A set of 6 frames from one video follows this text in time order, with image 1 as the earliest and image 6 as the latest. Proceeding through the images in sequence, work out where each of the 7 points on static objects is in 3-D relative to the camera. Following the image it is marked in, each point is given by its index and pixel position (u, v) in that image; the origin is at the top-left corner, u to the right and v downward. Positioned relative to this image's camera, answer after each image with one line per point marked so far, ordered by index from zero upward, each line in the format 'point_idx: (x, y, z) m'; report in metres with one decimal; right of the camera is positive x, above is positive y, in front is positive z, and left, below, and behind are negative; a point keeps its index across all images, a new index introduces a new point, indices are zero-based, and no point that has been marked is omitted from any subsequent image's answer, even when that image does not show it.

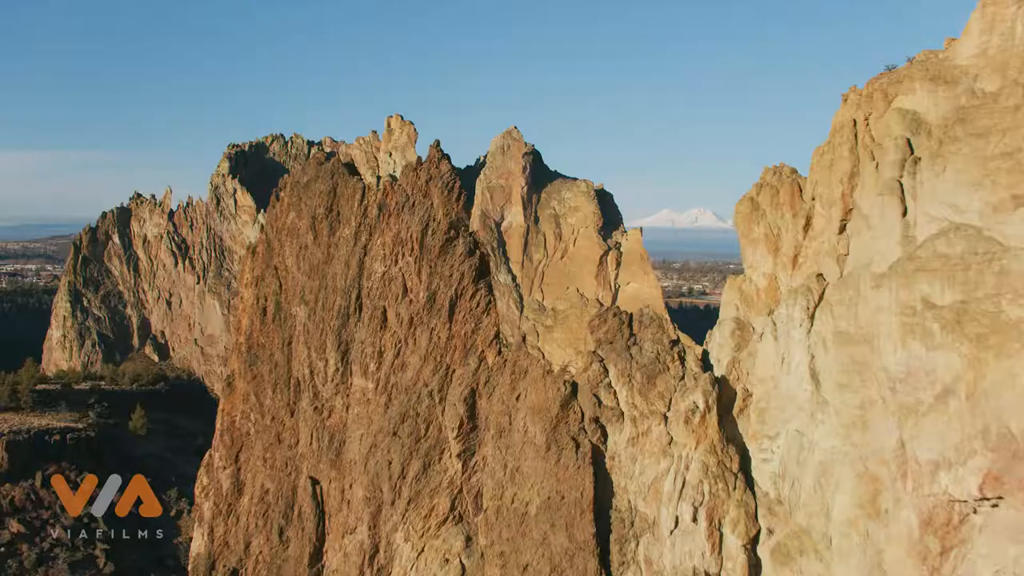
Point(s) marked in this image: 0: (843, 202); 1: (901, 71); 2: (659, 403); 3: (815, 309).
0: (+5.0, +1.3, +13.6) m
1: (+5.9, +3.3, +13.6) m
2: (+2.4, -1.8, +14.4) m
3: (+4.6, -0.3, +13.7) m
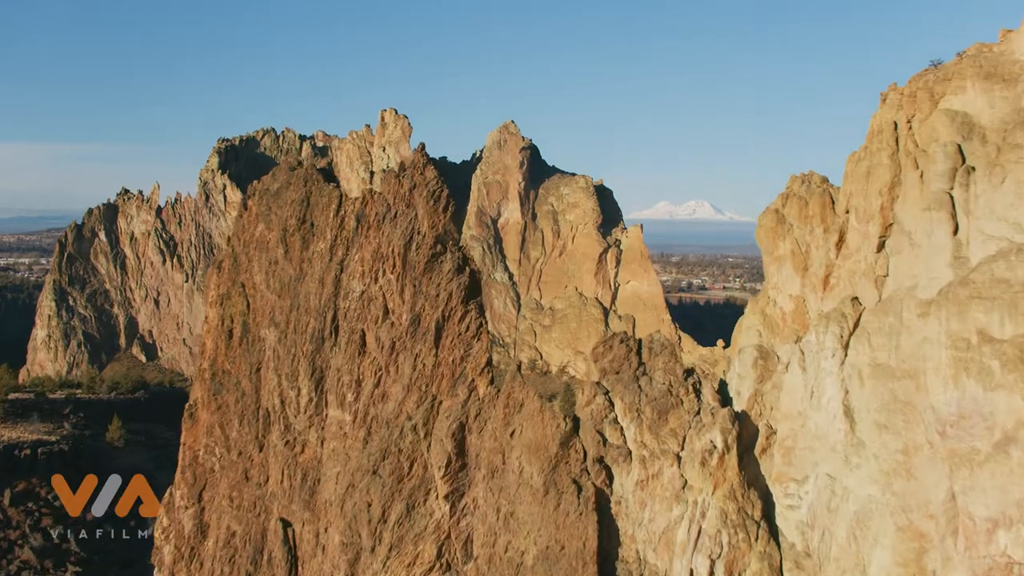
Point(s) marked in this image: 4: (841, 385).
0: (+4.9, +1.0, +11.9) m
1: (+5.8, +2.9, +12.0) m
2: (+2.3, -2.2, +12.8) m
3: (+4.5, -0.7, +12.0) m
4: (+4.4, -1.3, +12.1) m
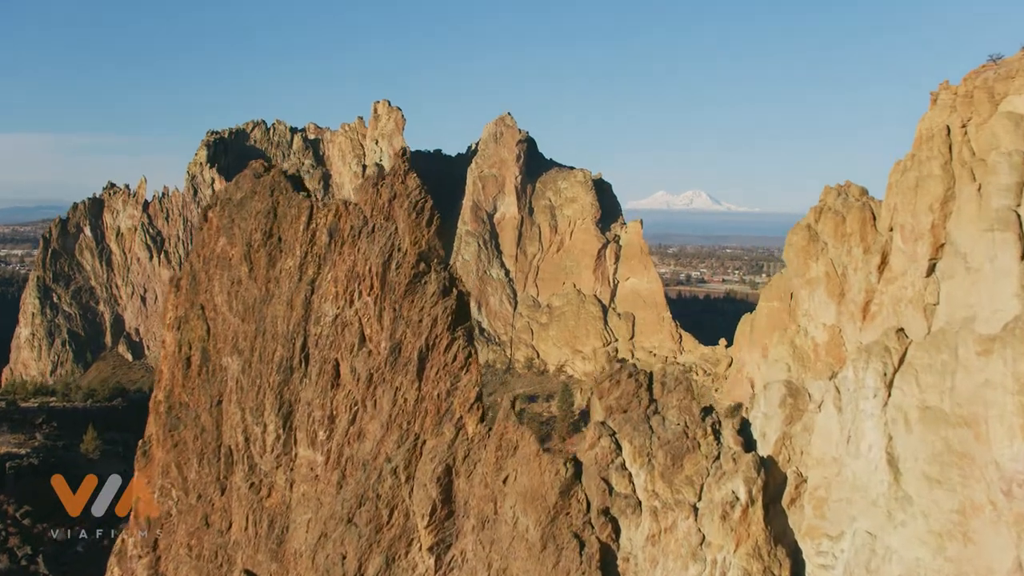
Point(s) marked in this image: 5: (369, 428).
0: (+4.8, +0.6, +10.3) m
1: (+5.8, +2.6, +10.3) m
2: (+2.2, -2.5, +11.2) m
3: (+4.4, -1.0, +10.4) m
4: (+4.3, -1.7, +10.4) m
5: (-2.0, -1.9, +12.3) m
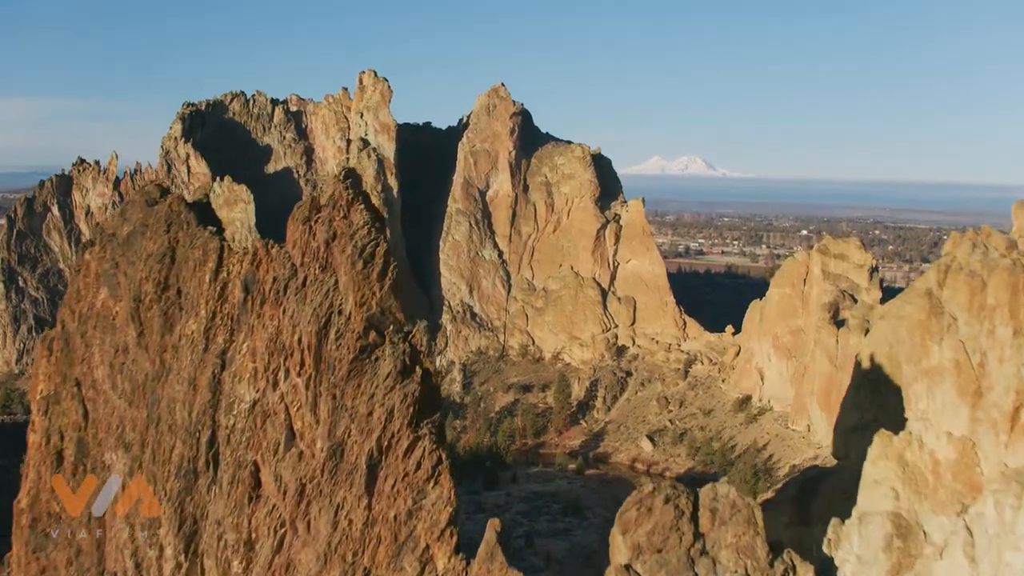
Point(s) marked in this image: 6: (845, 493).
0: (+4.7, -0.2, +6.8) m
1: (+5.6, +1.8, +6.8) m
2: (+2.1, -3.3, +7.8) m
3: (+4.3, -1.8, +7.0) m
4: (+4.2, -2.5, +7.1) m
5: (-2.1, -2.7, +8.9) m
6: (+5.9, -3.6, +15.8) m
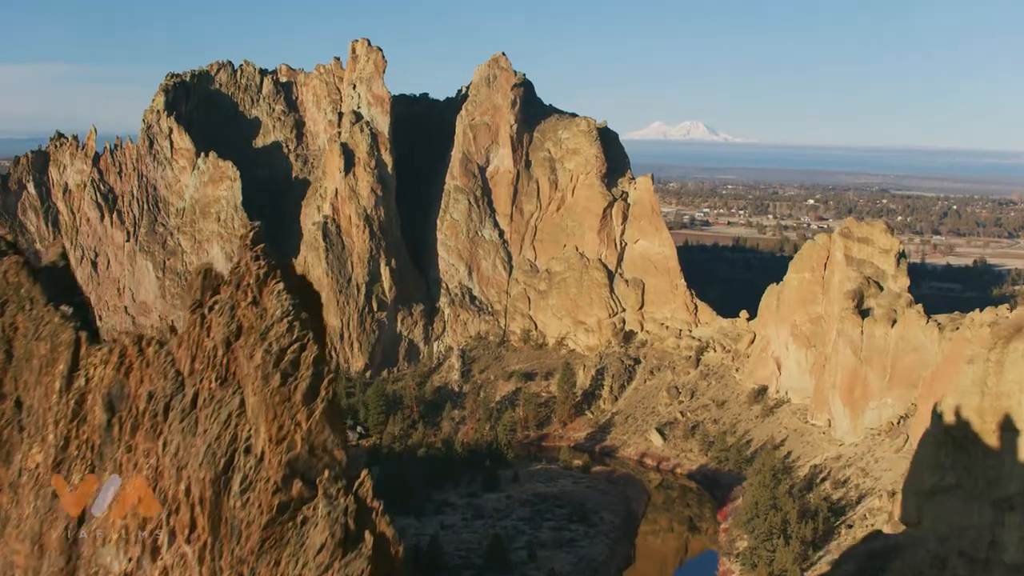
0: (+4.7, -1.1, +3.8) m
1: (+5.6, +0.9, +3.7) m
2: (+2.1, -4.1, +4.9) m
3: (+4.3, -2.7, +4.1) m
4: (+4.2, -3.3, +4.1) m
5: (-2.1, -3.5, +6.0) m
6: (+5.9, -4.1, +12.9) m
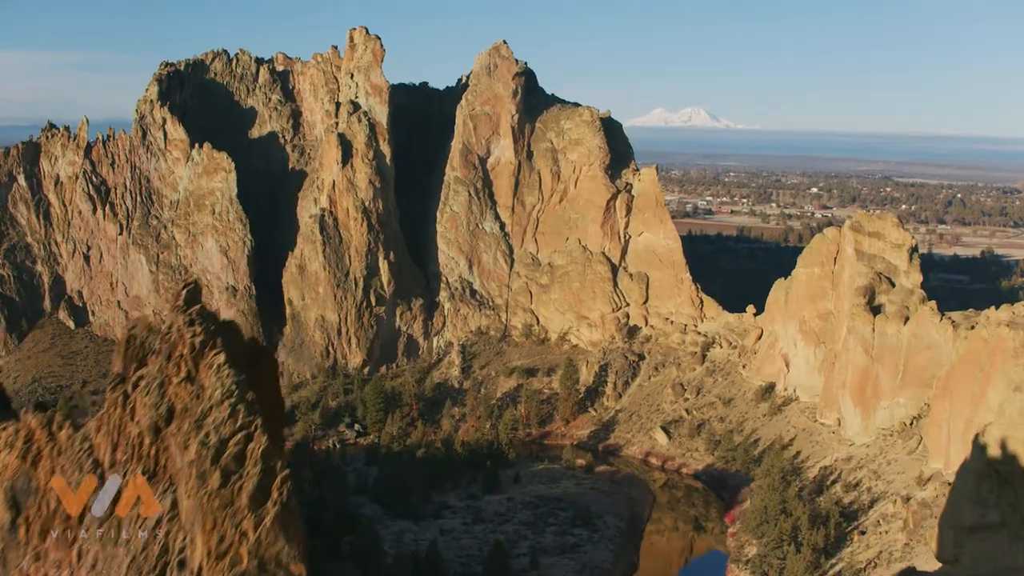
0: (+4.7, -1.5, +2.6) m
1: (+5.6, +0.5, +2.5) m
2: (+2.1, -4.5, +3.8) m
3: (+4.3, -3.1, +2.9) m
4: (+4.2, -3.7, +3.0) m
5: (-2.1, -3.8, +4.8) m
6: (+5.9, -4.4, +11.7) m
